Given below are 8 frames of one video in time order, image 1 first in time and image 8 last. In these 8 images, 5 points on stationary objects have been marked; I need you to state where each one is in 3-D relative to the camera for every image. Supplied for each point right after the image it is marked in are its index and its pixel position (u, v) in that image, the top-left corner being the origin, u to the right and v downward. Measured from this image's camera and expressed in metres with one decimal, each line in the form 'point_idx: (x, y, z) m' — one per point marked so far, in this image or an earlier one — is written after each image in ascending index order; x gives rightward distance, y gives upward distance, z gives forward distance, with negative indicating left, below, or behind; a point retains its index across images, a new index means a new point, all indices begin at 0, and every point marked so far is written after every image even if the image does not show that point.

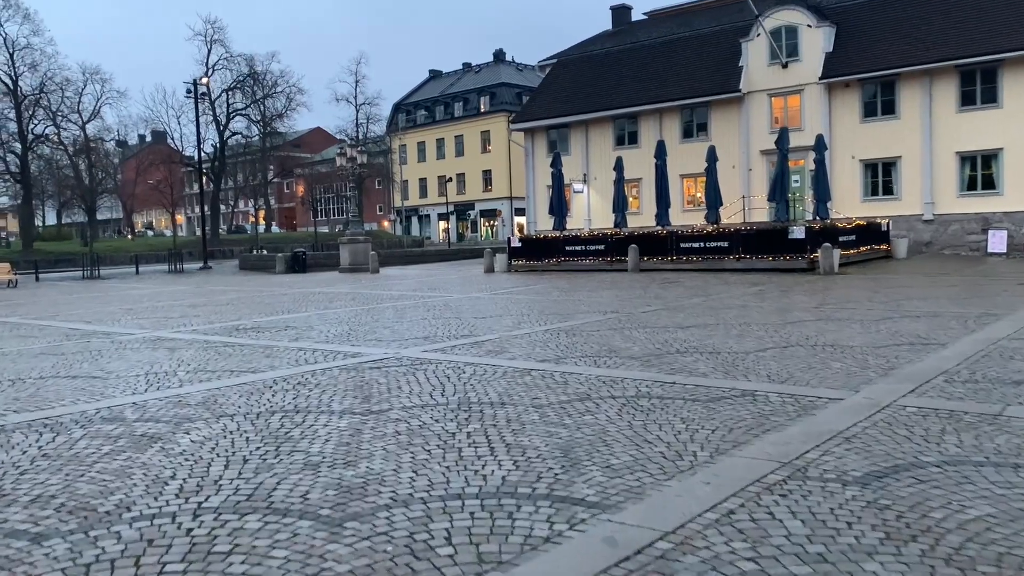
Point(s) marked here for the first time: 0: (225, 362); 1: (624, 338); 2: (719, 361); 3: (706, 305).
0: (-3.8, -1.0, +11.4) m
1: (+1.6, -0.7, +12.4) m
2: (+2.4, -0.9, +10.1) m
3: (+3.8, -0.3, +17.0) m
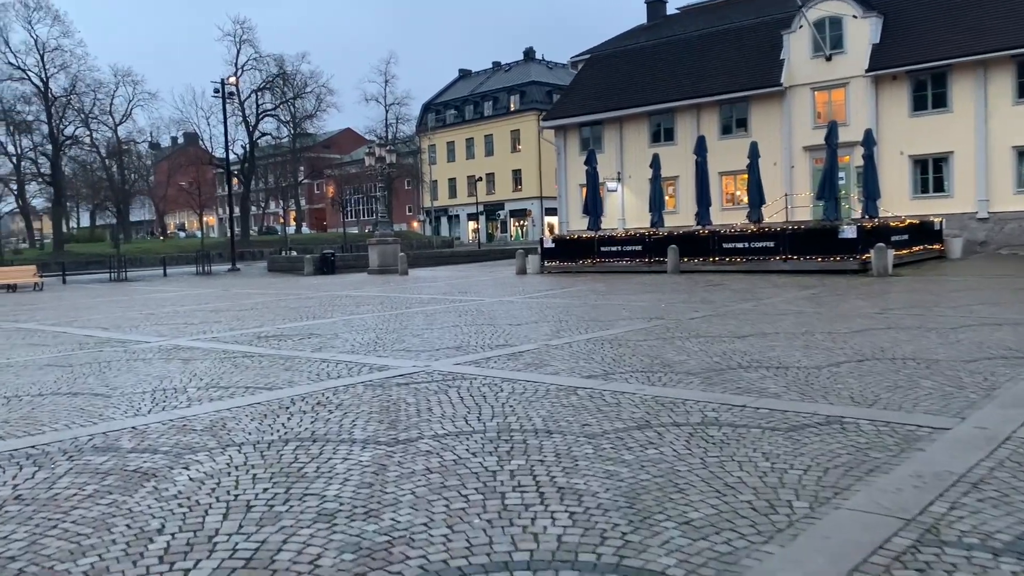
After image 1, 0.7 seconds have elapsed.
0: (-3.3, -1.1, +10.4) m
1: (+2.1, -0.8, +11.3) m
2: (+2.9, -0.9, +9.0) m
3: (+4.5, -0.4, +15.8) m
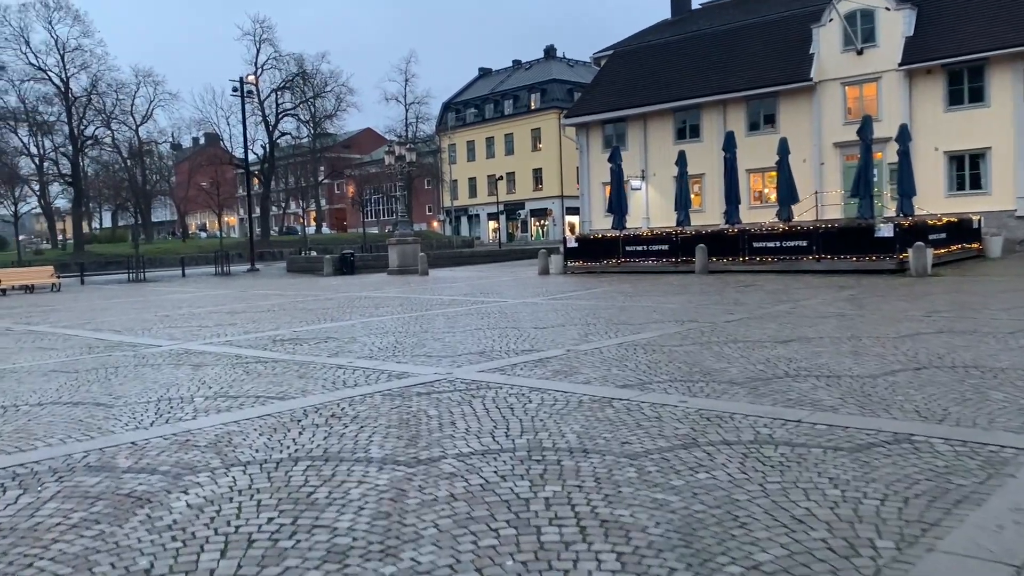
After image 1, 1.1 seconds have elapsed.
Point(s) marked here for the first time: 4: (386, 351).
0: (-3.0, -1.1, +9.8) m
1: (+2.5, -0.8, +10.5) m
2: (+3.2, -1.0, +8.2) m
3: (+5.0, -0.4, +15.0) m
4: (-1.8, -0.9, +12.0) m
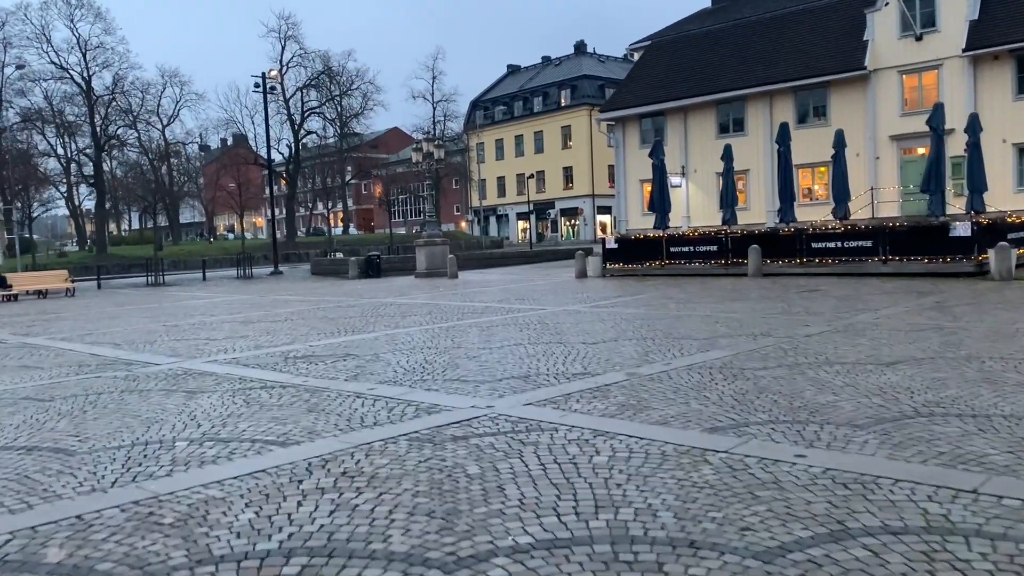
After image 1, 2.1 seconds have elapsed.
0: (-2.4, -1.2, +8.1) m
1: (+3.0, -1.0, +8.6) m
2: (+3.6, -1.1, +6.3) m
3: (+5.6, -0.6, +13.0) m
4: (-1.2, -1.0, +10.2) m
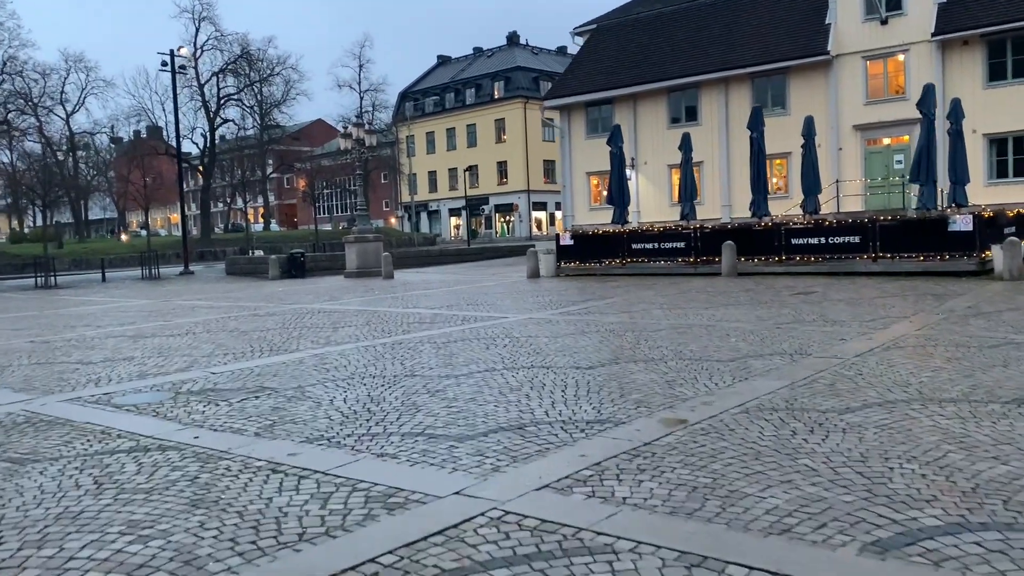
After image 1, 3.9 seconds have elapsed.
0: (-2.4, -1.3, +4.9) m
1: (+3.0, -1.1, +5.9) m
2: (+3.8, -1.2, +3.7) m
3: (+5.2, -0.6, +10.5) m
4: (-1.3, -1.1, +7.2) m
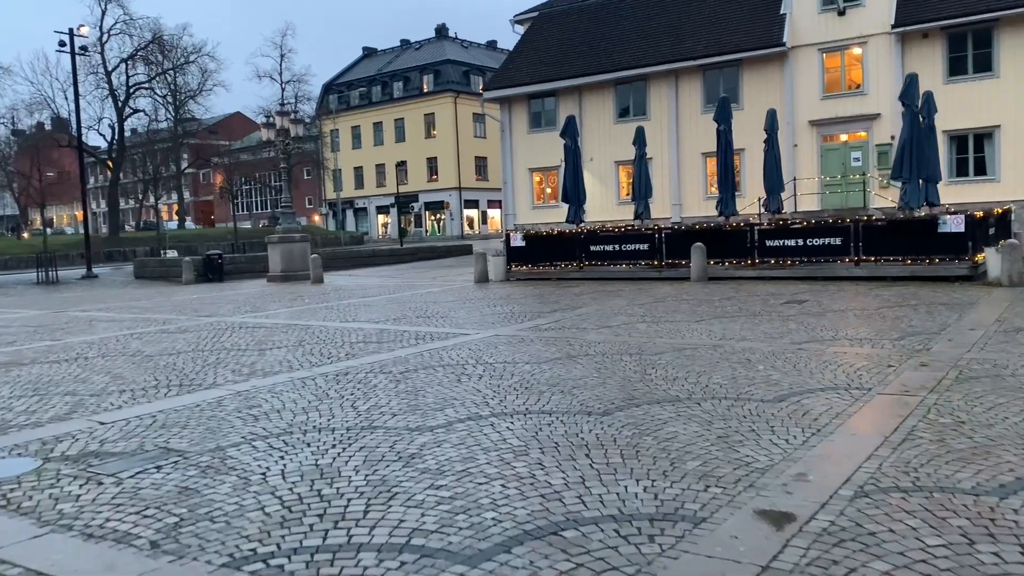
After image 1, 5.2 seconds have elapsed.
0: (-2.1, -1.6, +2.5) m
1: (+3.2, -1.2, +3.9) m
2: (+4.2, -1.4, +1.8) m
3: (+5.1, -0.8, +8.7) m
4: (-1.2, -1.3, +4.8) m
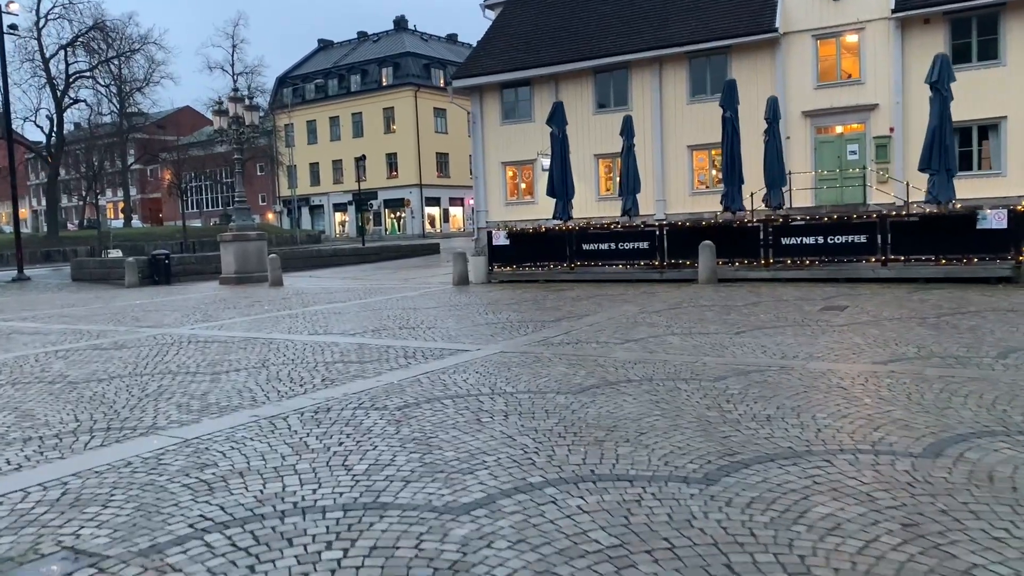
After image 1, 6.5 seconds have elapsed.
0: (-1.4, -1.7, +0.2) m
1: (+3.8, -1.3, +2.0) m
2: (+4.9, -1.5, -0.2) m
3: (+5.4, -0.9, +6.8) m
4: (-0.6, -1.4, +2.6) m
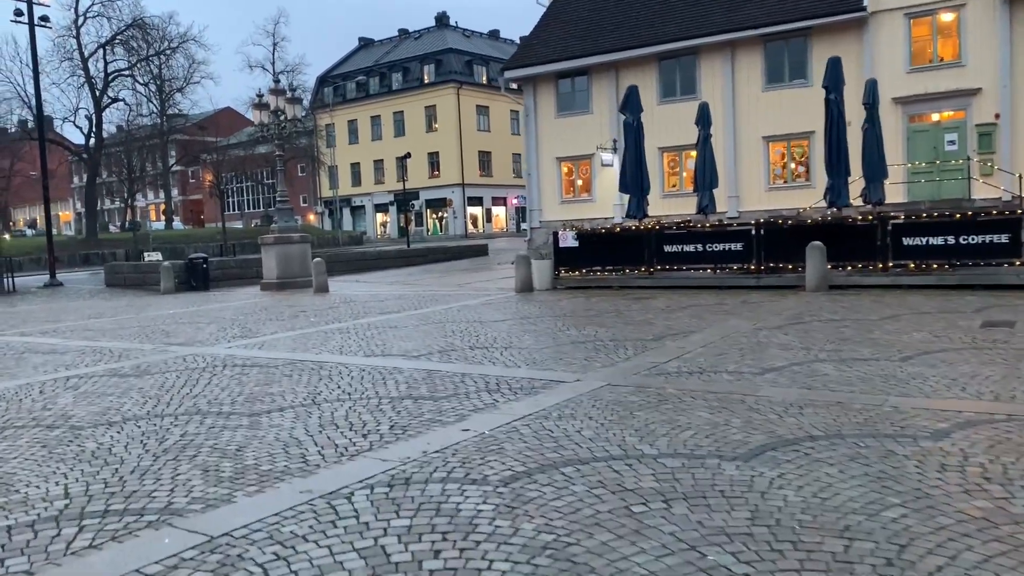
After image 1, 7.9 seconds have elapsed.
0: (-0.8, -1.8, -1.9) m
1: (+4.5, -1.5, -0.4) m
2: (+5.5, -1.6, -2.6) m
3: (+6.3, -1.0, +4.4) m
4: (+0.1, -1.6, +0.4) m
